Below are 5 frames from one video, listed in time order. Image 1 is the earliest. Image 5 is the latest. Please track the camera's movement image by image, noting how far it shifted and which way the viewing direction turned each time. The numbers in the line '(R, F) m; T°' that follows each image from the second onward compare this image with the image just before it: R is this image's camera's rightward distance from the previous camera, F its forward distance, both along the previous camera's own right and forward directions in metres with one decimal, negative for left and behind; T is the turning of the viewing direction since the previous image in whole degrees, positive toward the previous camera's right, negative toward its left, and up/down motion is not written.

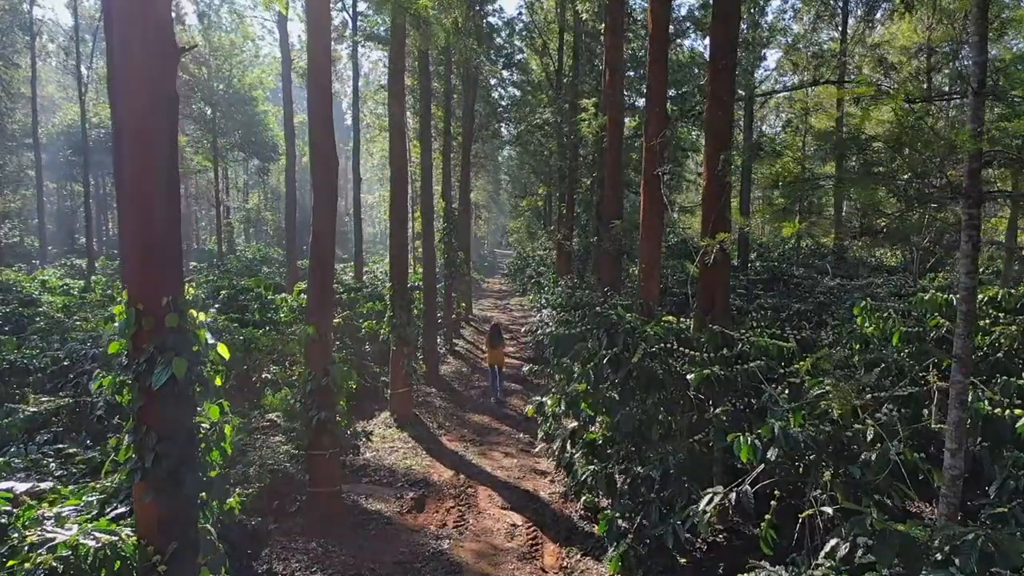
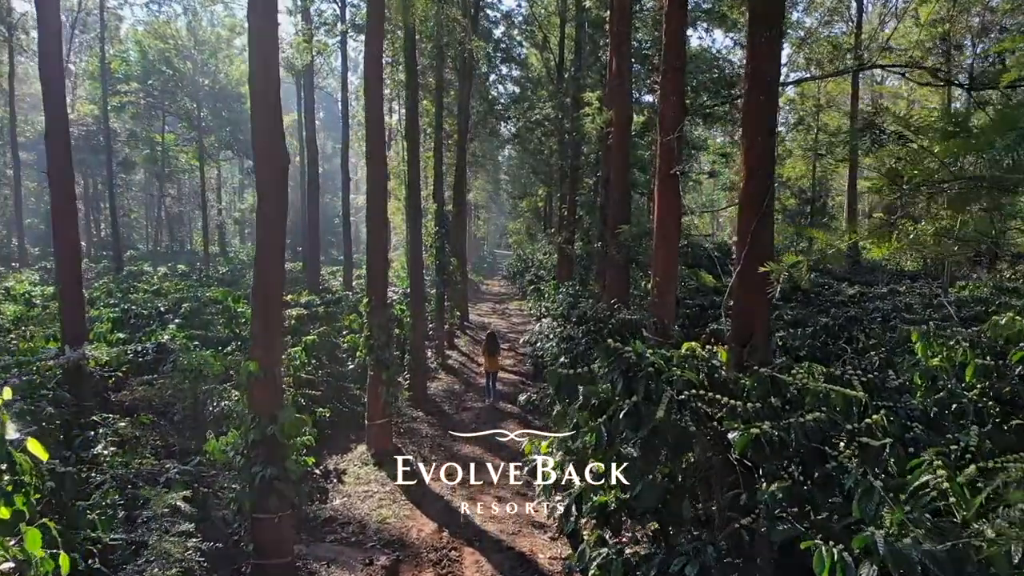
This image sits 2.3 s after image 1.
(+0.1, +1.2) m; 0°
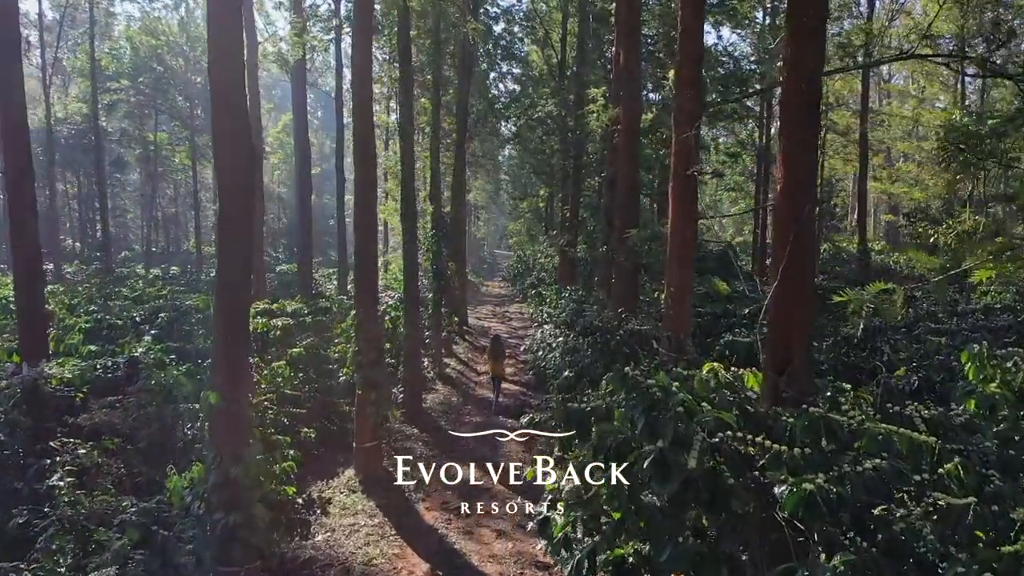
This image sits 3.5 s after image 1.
(0.0, +0.7) m; 0°
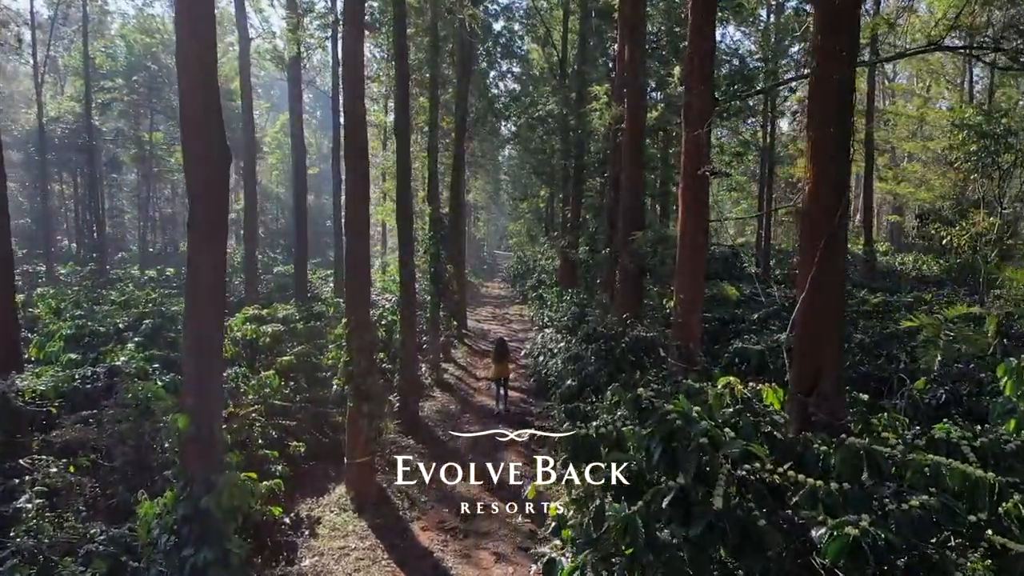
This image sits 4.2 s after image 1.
(0.0, +0.4) m; 0°
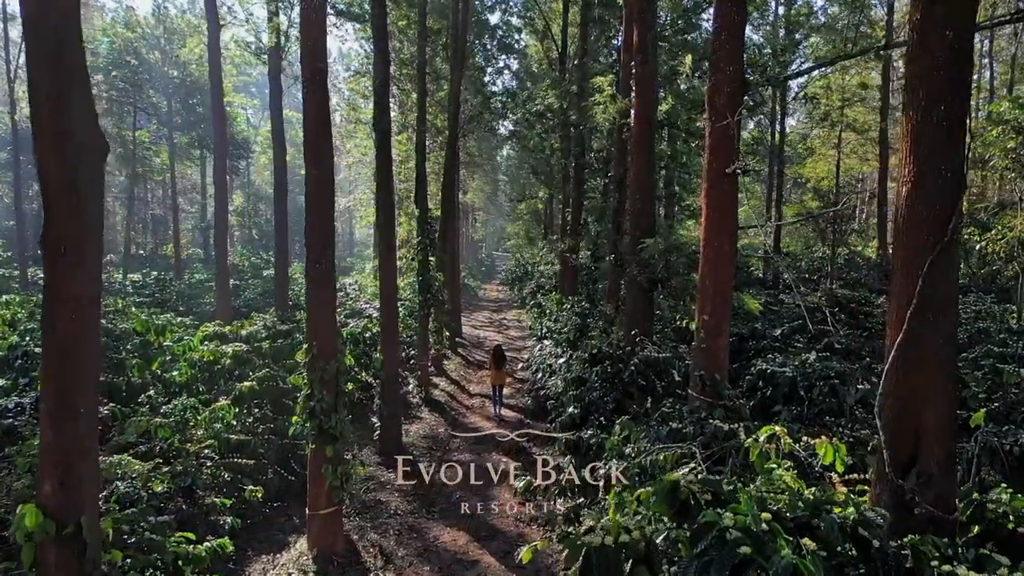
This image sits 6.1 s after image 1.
(+0.1, +1.1) m; 0°
